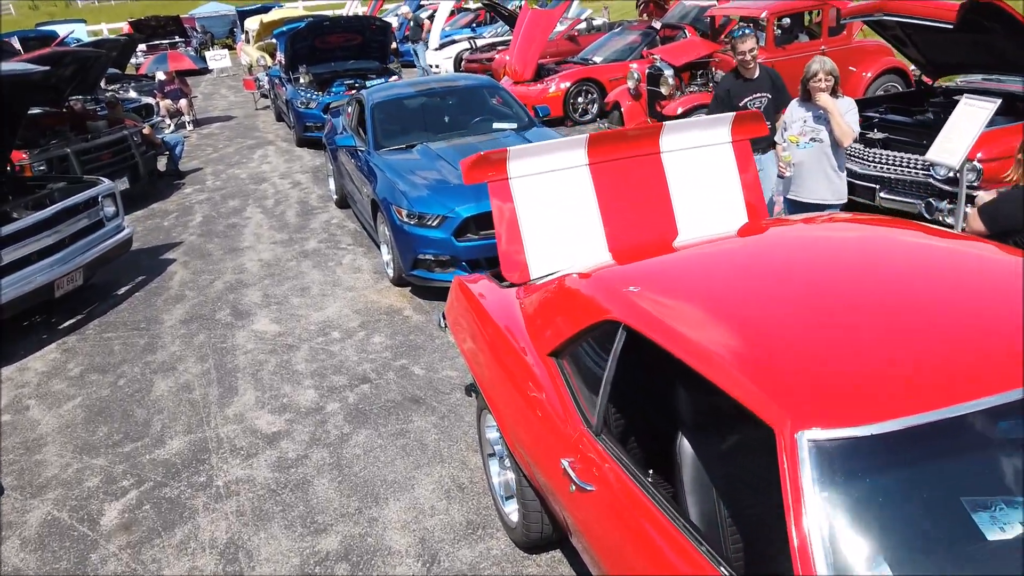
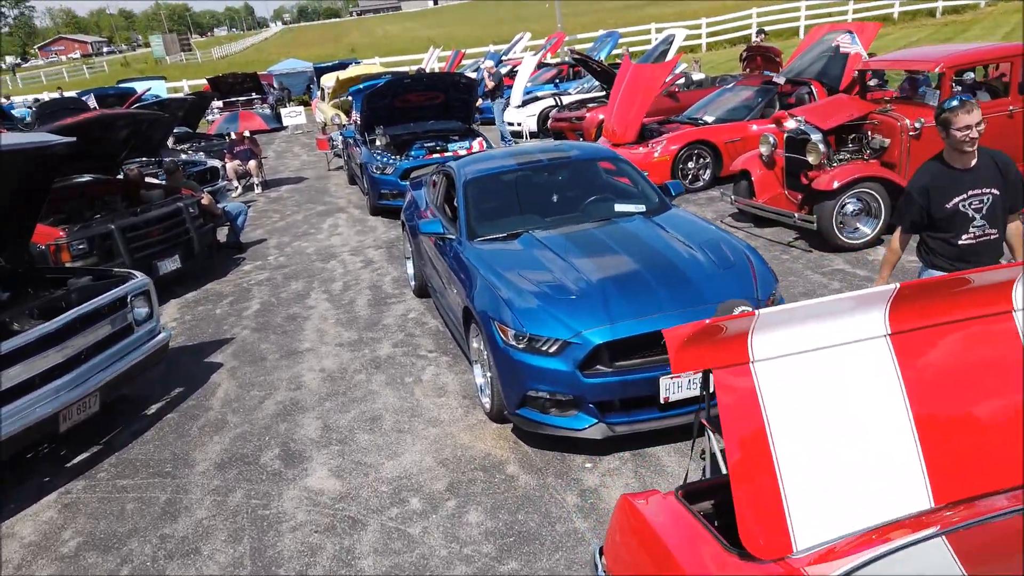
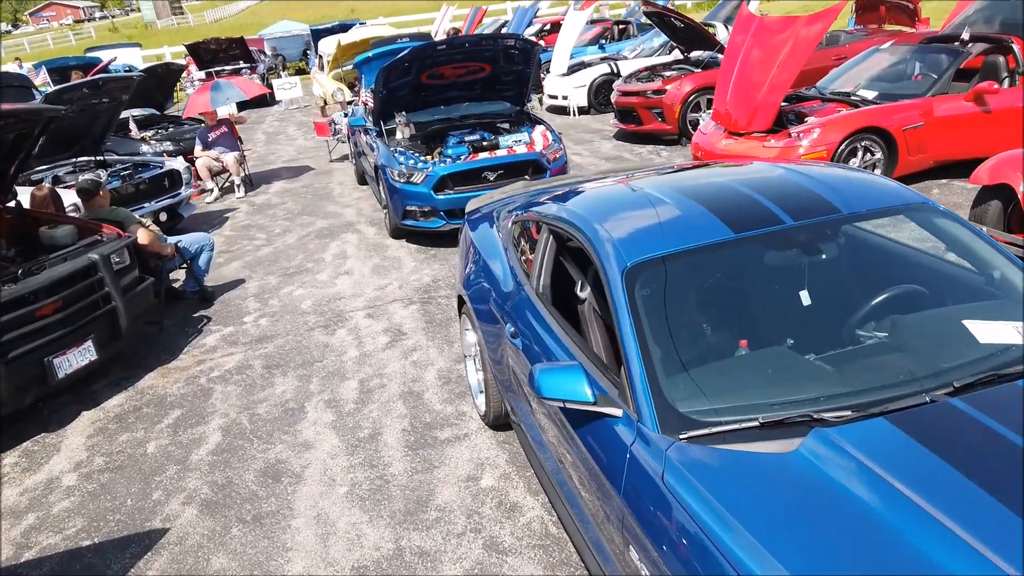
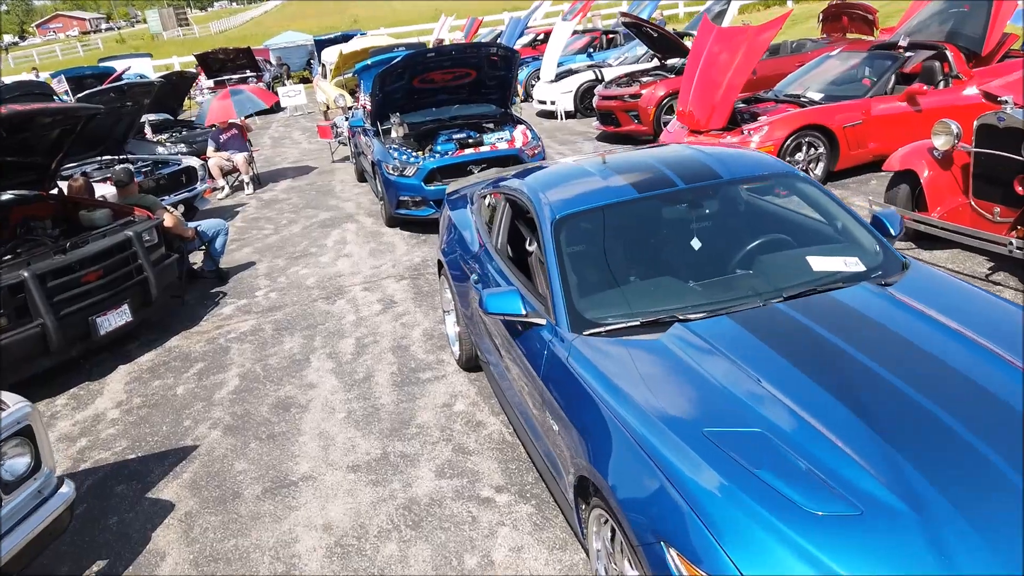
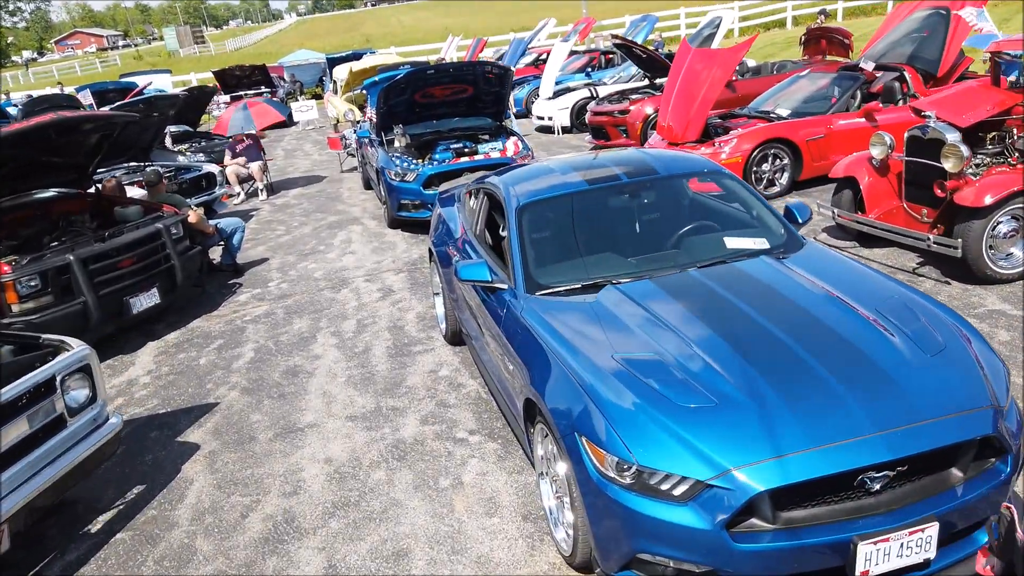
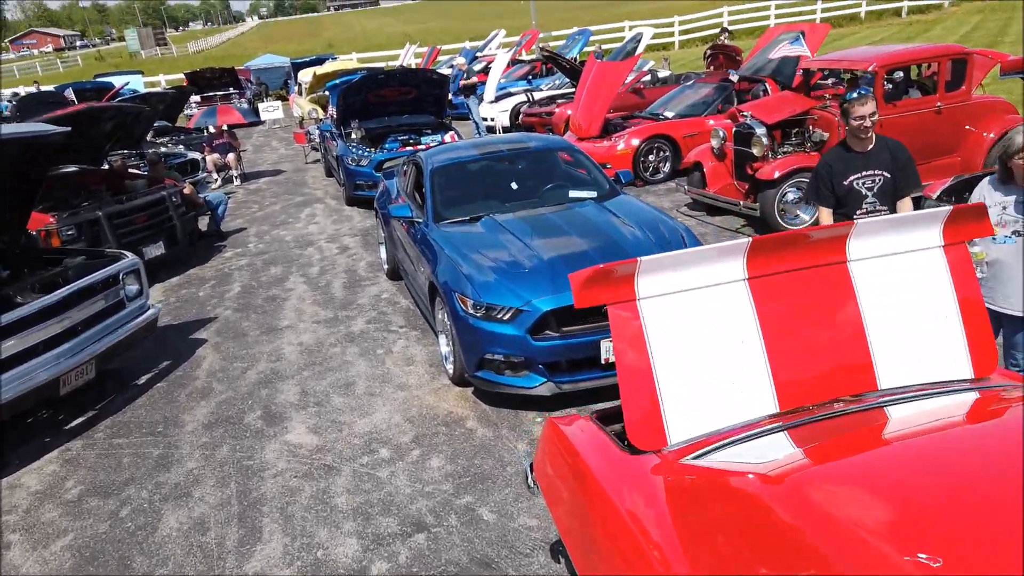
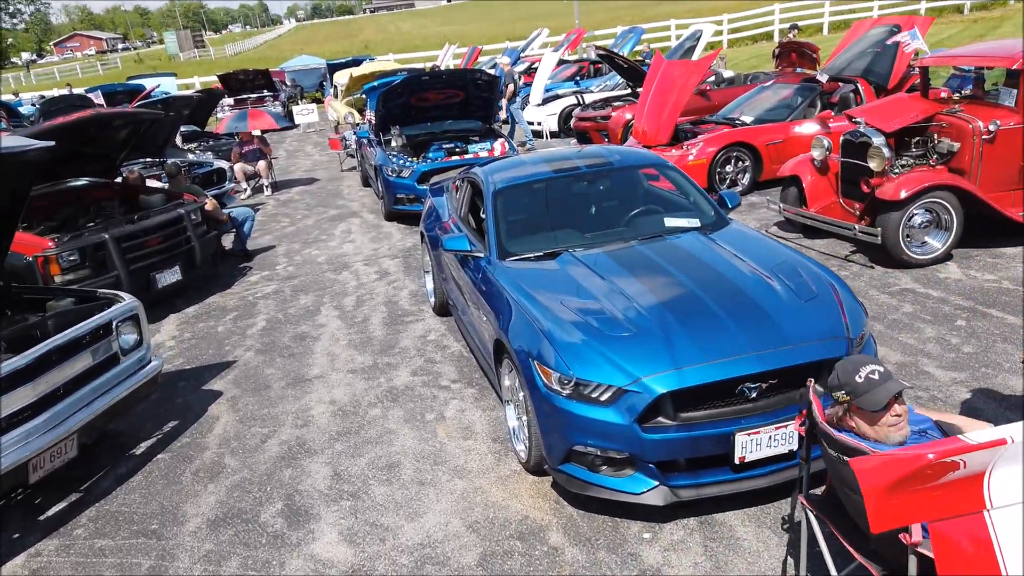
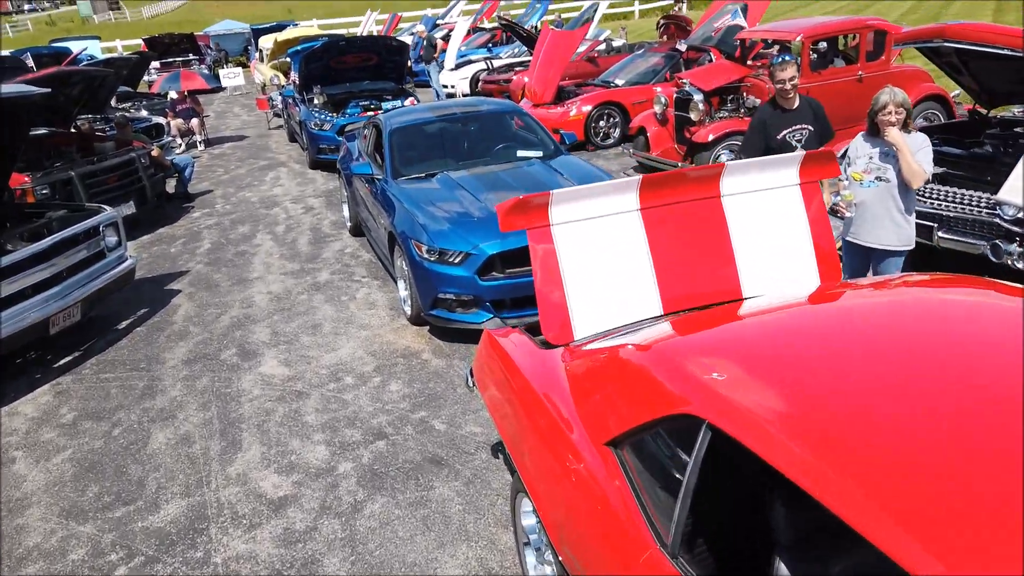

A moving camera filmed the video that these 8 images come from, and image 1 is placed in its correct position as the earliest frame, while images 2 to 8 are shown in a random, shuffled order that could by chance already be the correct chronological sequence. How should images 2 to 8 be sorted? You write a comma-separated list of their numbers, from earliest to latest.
8, 6, 2, 7, 5, 4, 3
